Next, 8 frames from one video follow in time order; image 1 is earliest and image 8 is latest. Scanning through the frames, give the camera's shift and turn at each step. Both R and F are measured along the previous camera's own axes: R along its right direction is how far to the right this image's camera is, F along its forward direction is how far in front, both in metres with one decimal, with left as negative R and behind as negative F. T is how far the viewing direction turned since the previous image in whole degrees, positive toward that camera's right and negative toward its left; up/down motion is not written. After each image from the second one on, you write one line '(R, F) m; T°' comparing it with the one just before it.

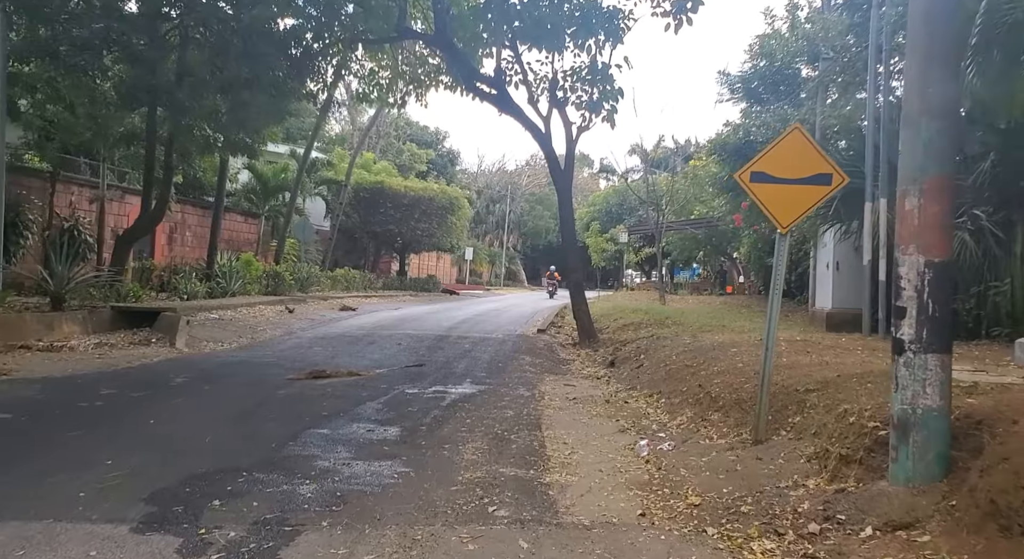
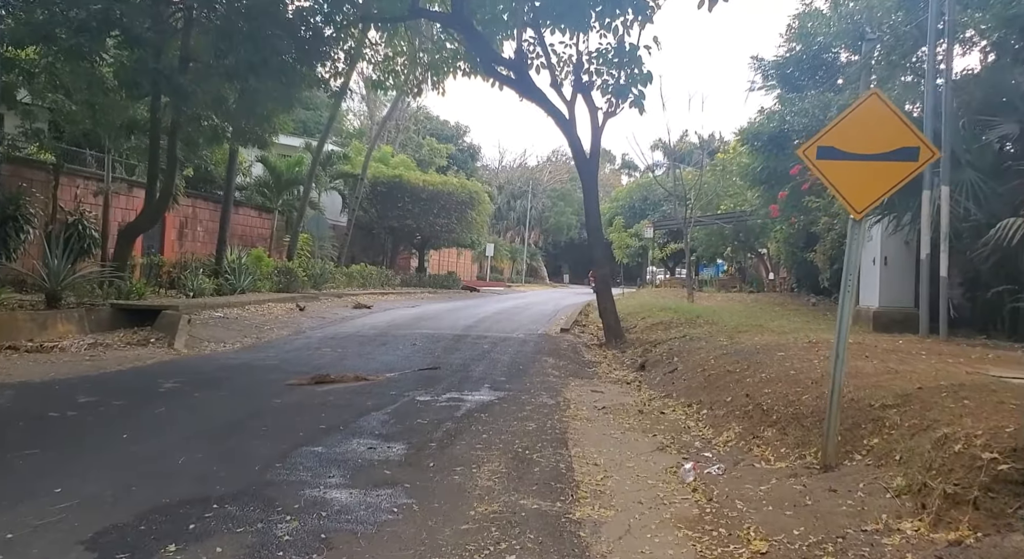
(0.0, +0.9) m; -2°
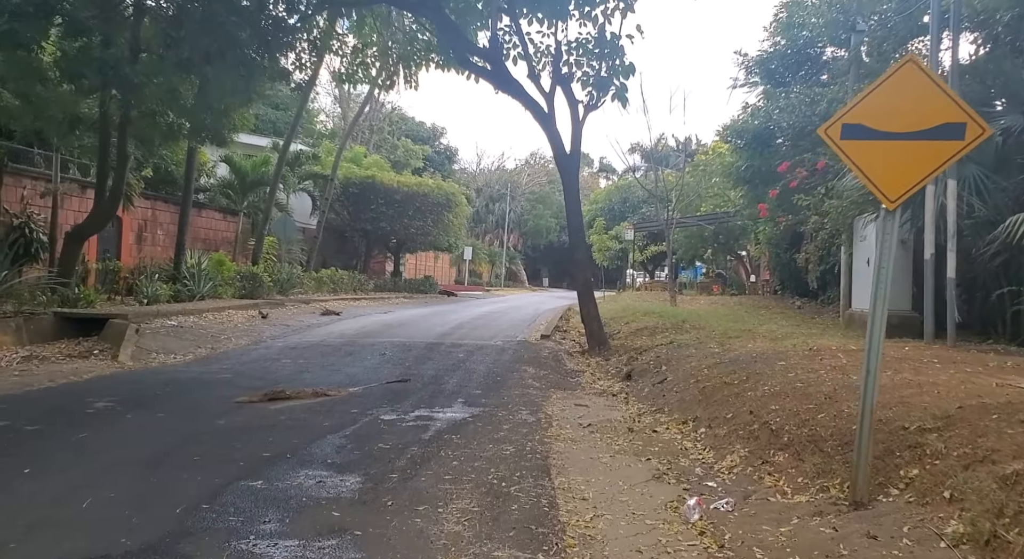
(0.0, +0.8) m; +2°
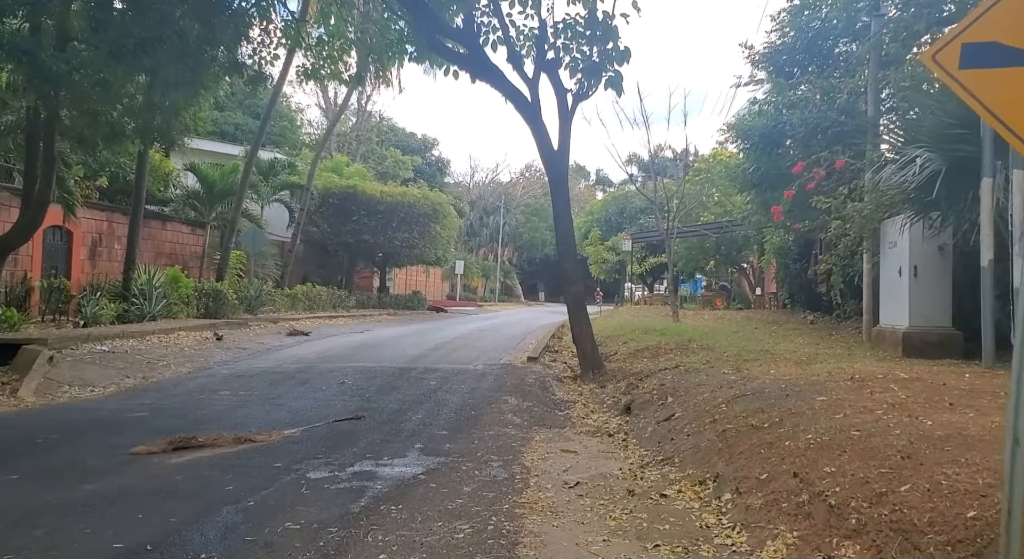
(+0.3, +1.7) m; 0°
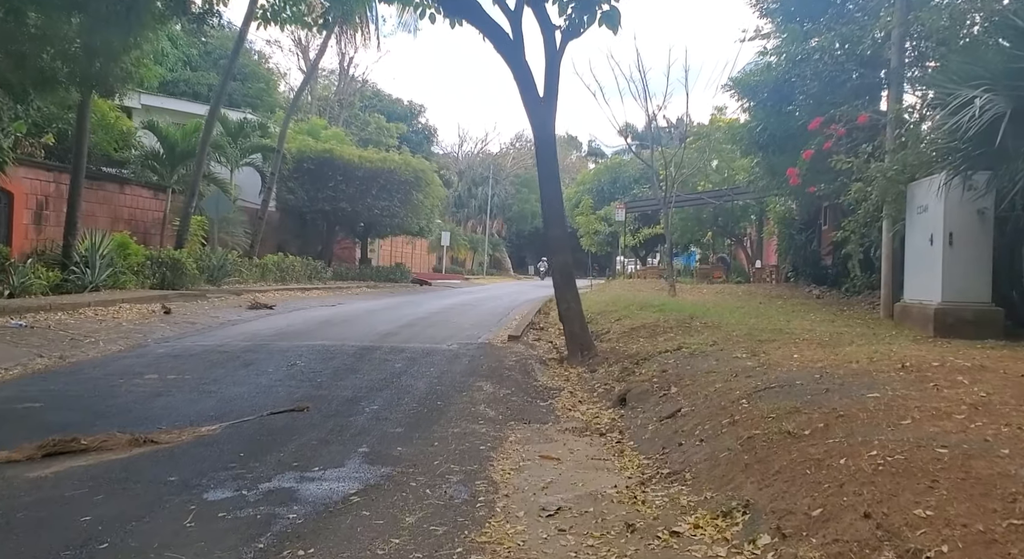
(+0.2, +1.4) m; +1°
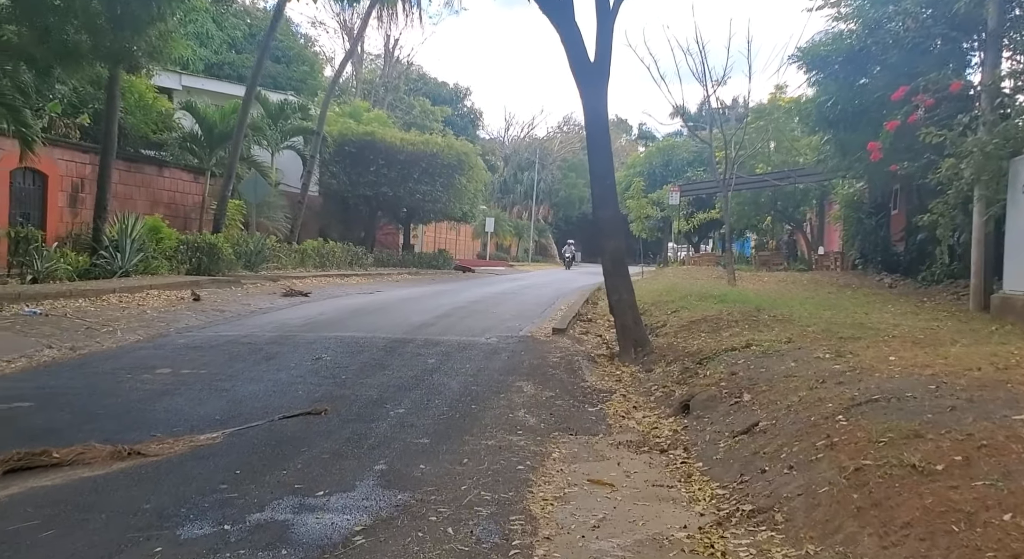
(0.0, +0.9) m; -3°
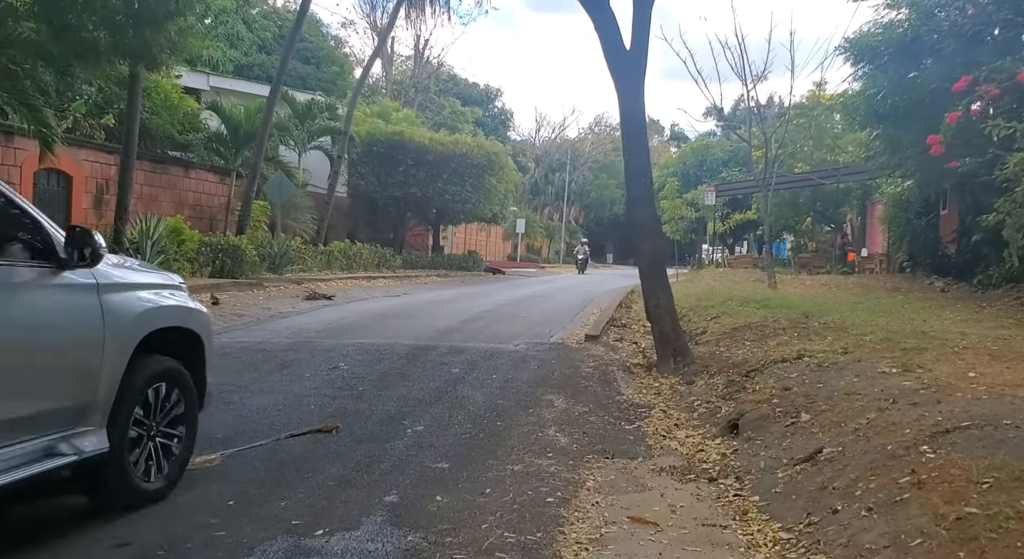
(0.0, +0.6) m; -2°
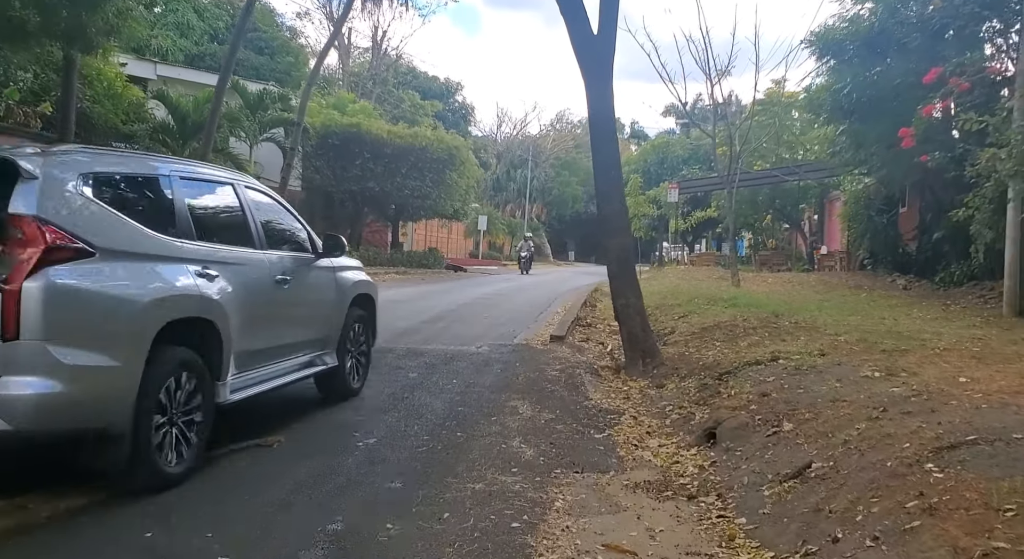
(0.0, +0.5) m; +3°
